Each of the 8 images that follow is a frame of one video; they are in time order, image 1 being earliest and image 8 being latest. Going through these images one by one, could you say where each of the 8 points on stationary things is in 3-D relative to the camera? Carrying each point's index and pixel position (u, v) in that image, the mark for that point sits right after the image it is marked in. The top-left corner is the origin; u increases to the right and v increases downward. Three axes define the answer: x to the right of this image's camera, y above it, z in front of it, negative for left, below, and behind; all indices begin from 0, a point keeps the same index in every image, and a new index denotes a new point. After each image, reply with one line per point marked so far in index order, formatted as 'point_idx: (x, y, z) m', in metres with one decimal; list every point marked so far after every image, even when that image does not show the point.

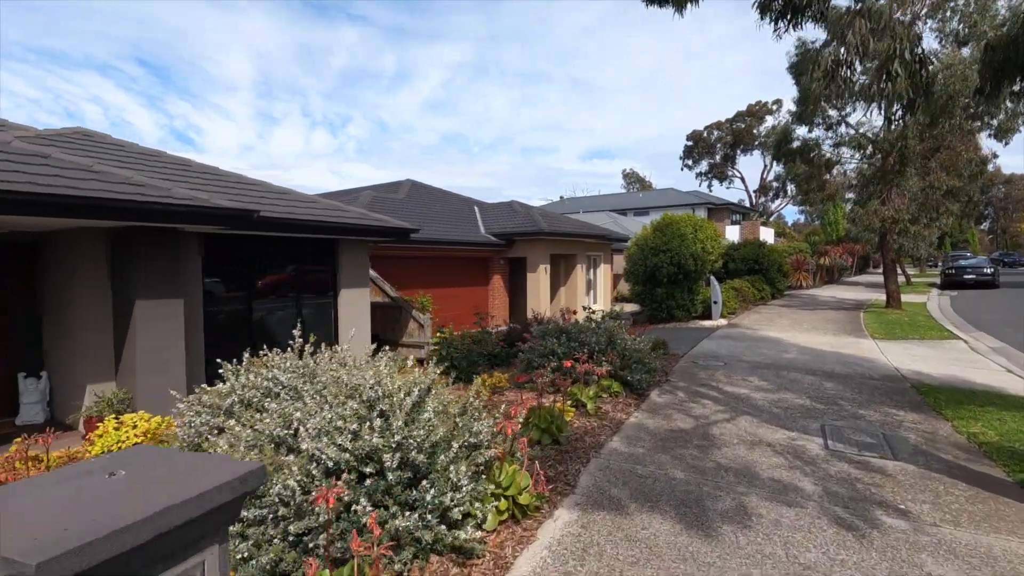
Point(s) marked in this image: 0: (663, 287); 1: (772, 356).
0: (+4.0, 0.0, +14.5) m
1: (+4.4, -1.2, +9.1) m
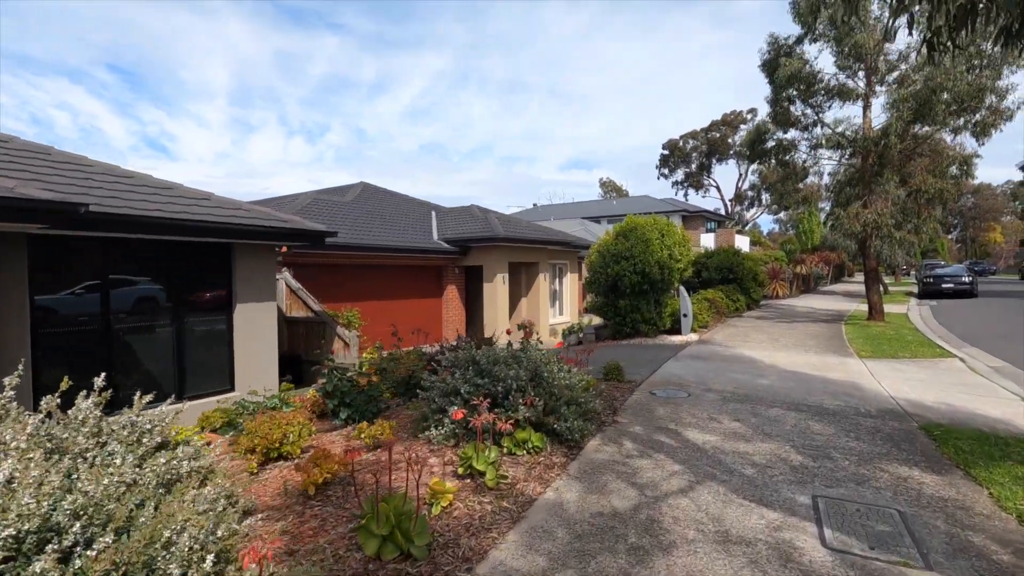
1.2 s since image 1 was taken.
0: (+2.7, -0.3, +13.0) m
1: (+3.3, -1.4, +7.6) m
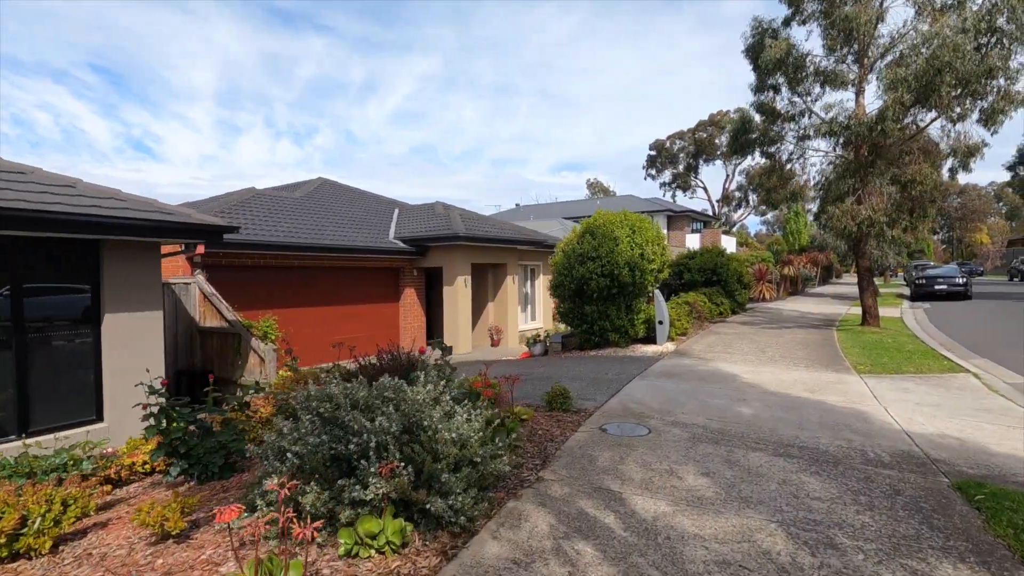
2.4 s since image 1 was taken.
0: (+1.7, -0.3, +11.5) m
1: (+2.4, -1.4, +6.1) m
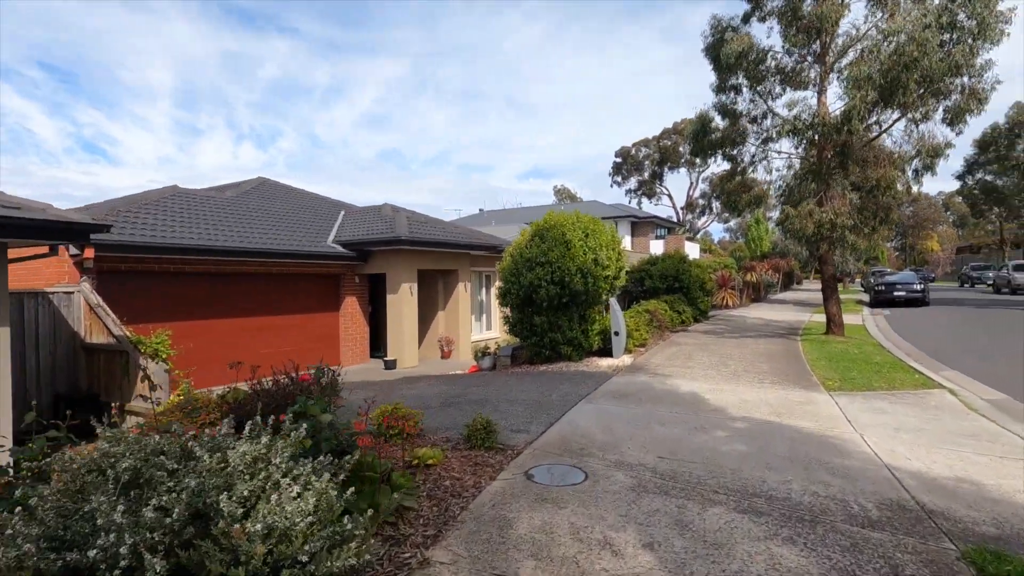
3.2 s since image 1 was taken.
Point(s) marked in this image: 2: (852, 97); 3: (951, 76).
0: (+0.6, -0.5, +10.5) m
1: (+1.6, -1.5, +5.1) m
2: (+7.5, +4.2, +11.8) m
3: (+9.3, +4.5, +11.3) m
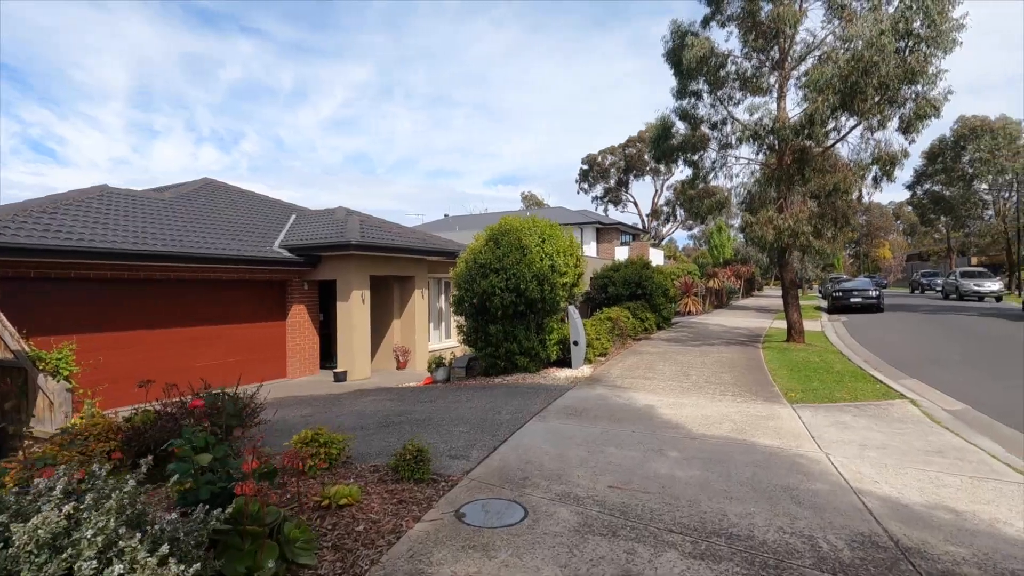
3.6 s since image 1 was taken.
0: (-0.2, -0.6, +9.9) m
1: (+1.0, -1.6, +4.6) m
2: (+6.6, +4.1, +11.7) m
3: (+8.3, +4.3, +11.4) m
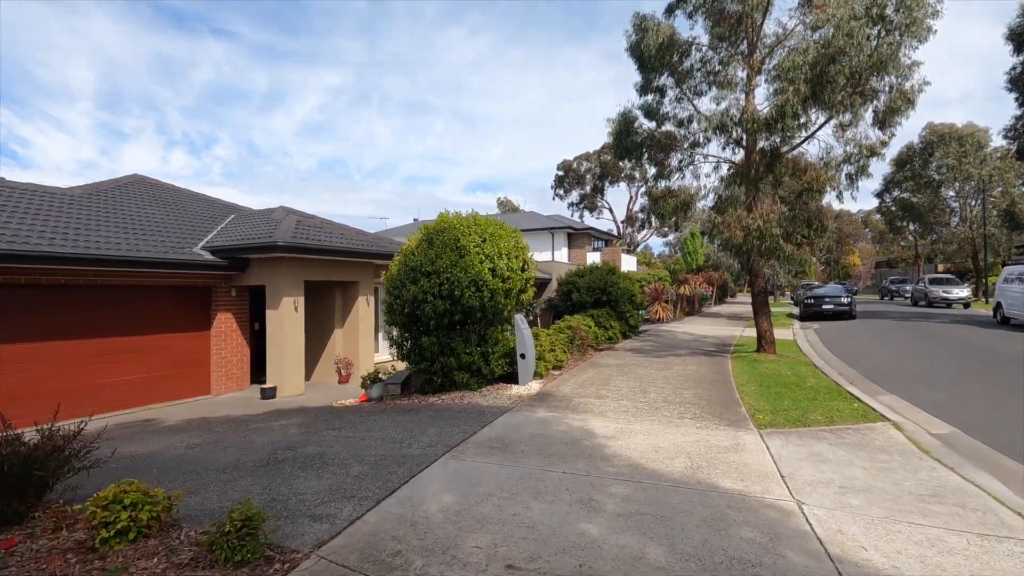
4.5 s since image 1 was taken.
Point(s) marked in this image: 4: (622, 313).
0: (-1.3, -0.7, +8.7) m
1: (+0.2, -1.6, +3.5) m
2: (+5.5, +3.9, +10.9) m
3: (+7.2, +4.2, +10.6) m
4: (+3.4, -0.8, +16.8) m
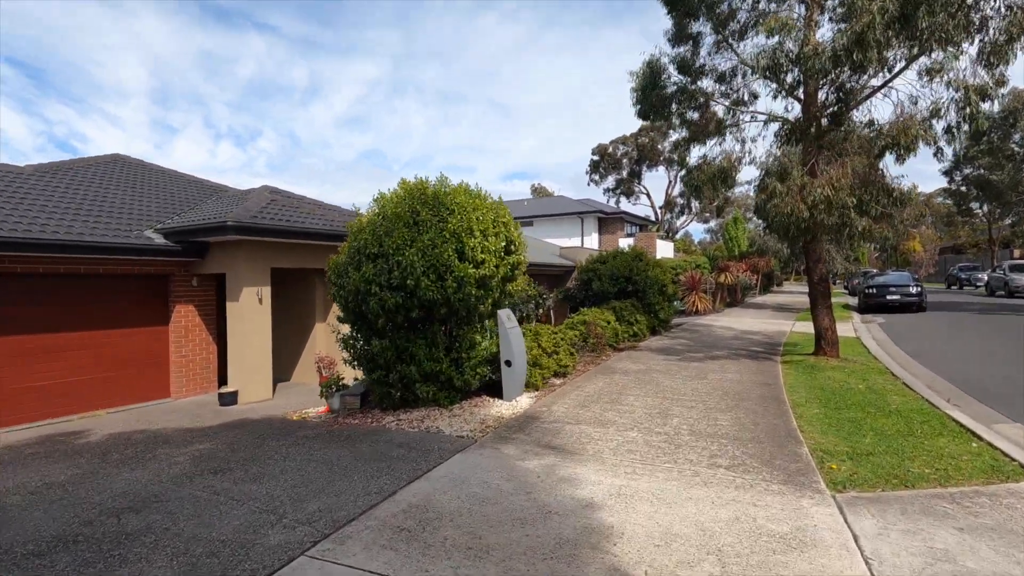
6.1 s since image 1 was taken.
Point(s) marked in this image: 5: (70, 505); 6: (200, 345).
0: (-1.5, -0.6, +6.8) m
1: (-0.4, -1.6, +1.4) m
2: (+5.3, +4.1, +8.3) m
3: (+7.1, +4.4, +7.9) m
4: (+3.7, -0.5, +14.5) m
5: (-3.6, -1.7, +4.3) m
6: (-6.7, -1.2, +11.5) m
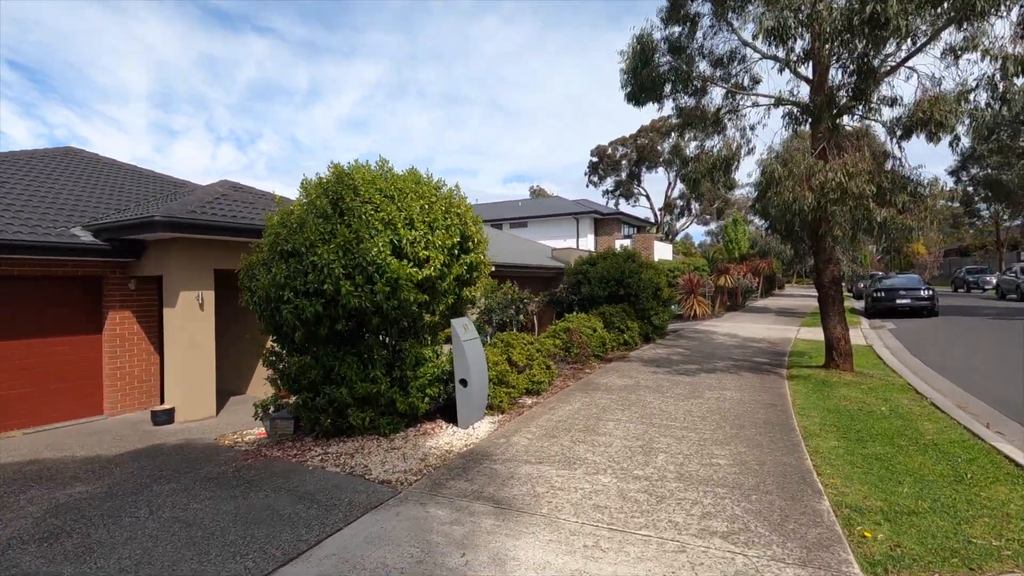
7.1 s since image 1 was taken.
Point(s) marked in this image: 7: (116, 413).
0: (-2.0, -0.6, +5.6) m
1: (-0.9, -1.6, +0.2) m
2: (+4.8, +4.1, +7.2) m
3: (+6.6, +4.3, +6.7) m
4: (+3.2, -0.5, +13.3) m
5: (-4.1, -1.8, +3.2) m
6: (-7.2, -1.2, +10.3) m
7: (-7.7, -2.3, +9.9) m
